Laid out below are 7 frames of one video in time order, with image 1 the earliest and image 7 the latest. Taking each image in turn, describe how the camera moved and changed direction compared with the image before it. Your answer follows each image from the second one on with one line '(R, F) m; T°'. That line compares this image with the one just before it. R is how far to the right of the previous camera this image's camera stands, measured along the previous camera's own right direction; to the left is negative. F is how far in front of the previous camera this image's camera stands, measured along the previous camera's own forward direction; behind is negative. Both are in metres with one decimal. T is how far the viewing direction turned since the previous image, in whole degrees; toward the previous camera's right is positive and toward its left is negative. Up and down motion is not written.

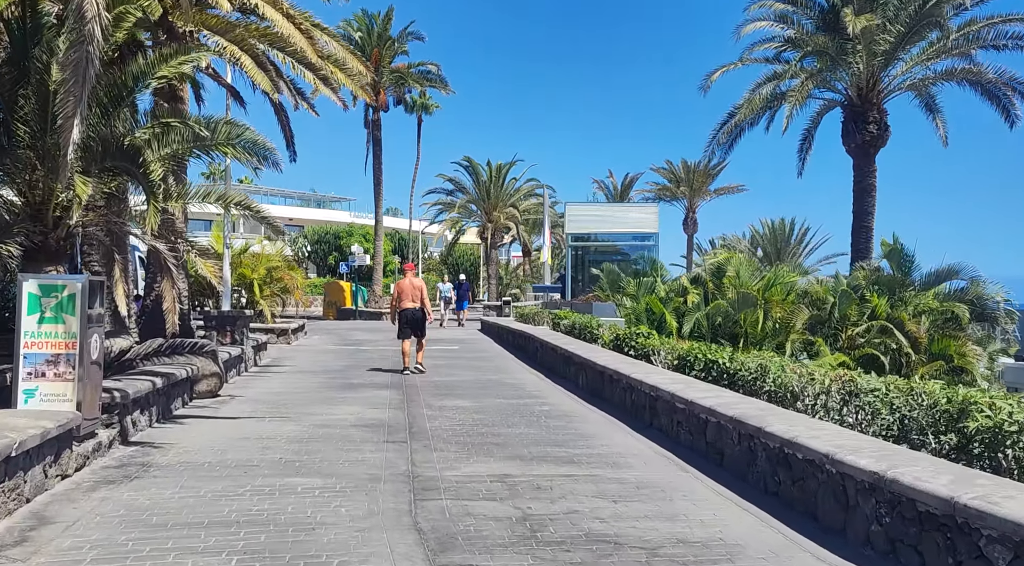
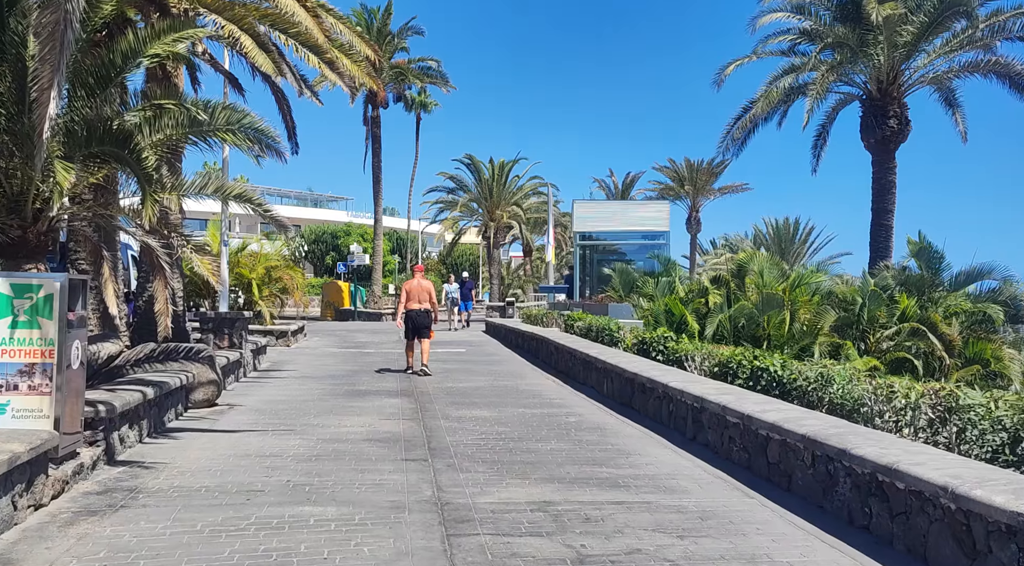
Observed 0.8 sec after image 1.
(-0.3, +0.8) m; 0°
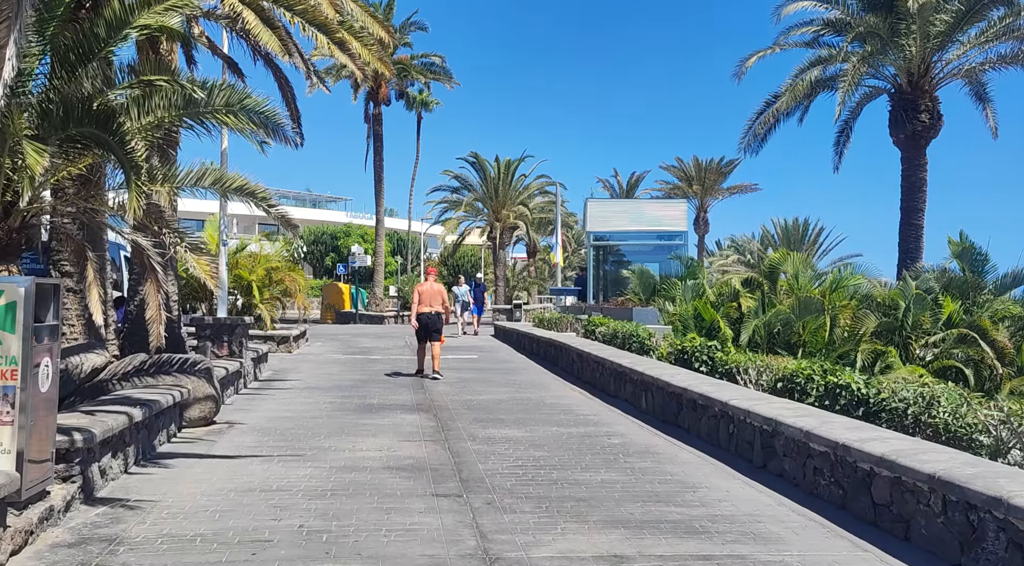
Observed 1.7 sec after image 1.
(-0.4, +1.0) m; 0°
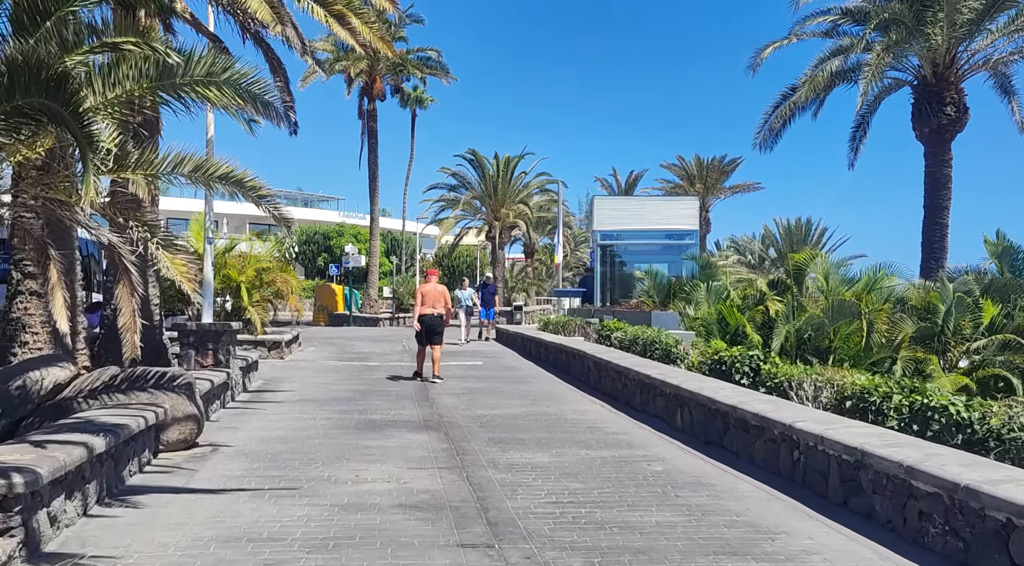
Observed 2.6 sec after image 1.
(-0.3, +1.1) m; +1°
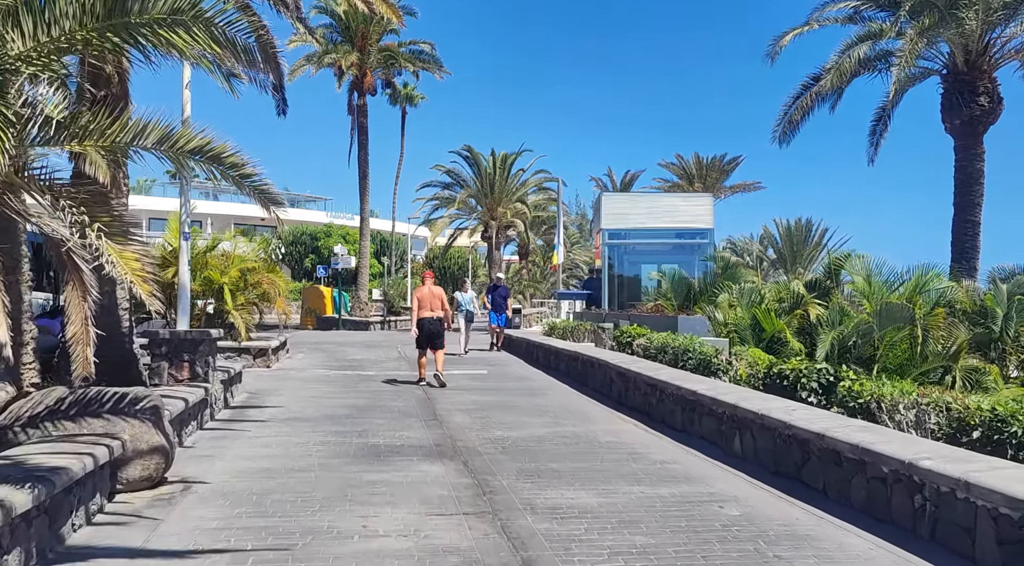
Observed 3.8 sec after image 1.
(-0.4, +1.4) m; +1°
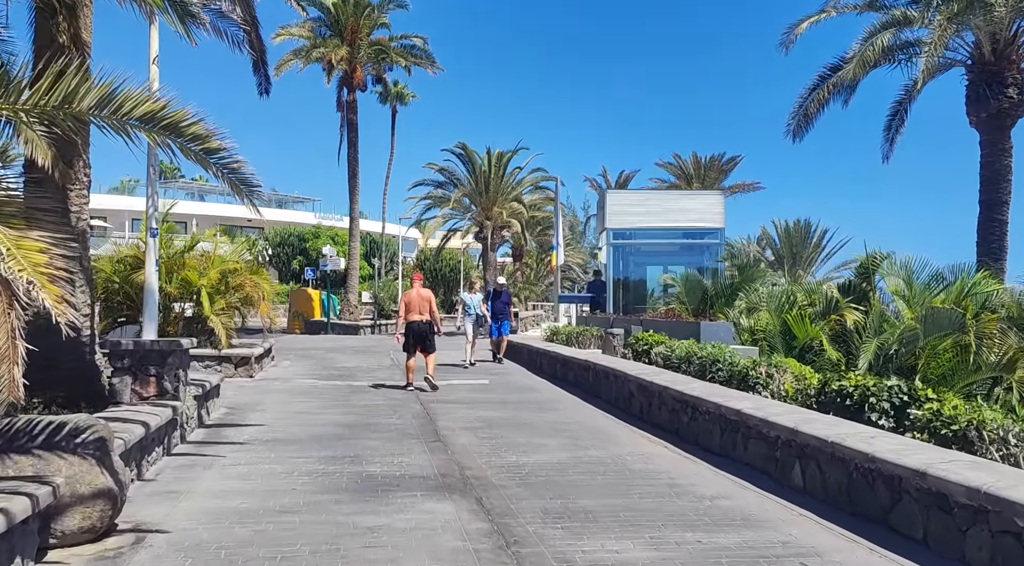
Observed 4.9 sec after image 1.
(-0.2, +1.2) m; +1°
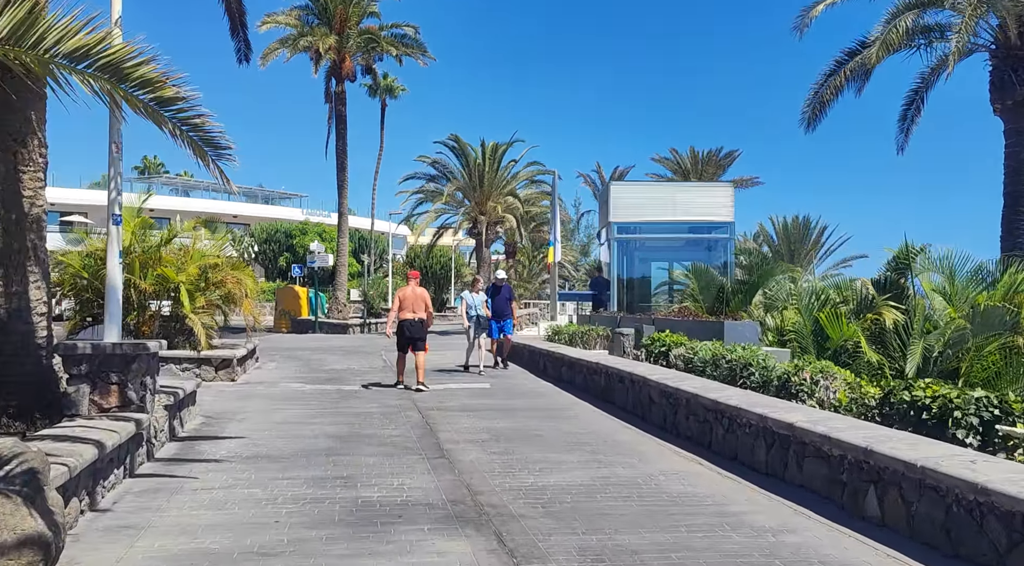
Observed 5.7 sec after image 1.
(-0.2, +1.0) m; +1°
